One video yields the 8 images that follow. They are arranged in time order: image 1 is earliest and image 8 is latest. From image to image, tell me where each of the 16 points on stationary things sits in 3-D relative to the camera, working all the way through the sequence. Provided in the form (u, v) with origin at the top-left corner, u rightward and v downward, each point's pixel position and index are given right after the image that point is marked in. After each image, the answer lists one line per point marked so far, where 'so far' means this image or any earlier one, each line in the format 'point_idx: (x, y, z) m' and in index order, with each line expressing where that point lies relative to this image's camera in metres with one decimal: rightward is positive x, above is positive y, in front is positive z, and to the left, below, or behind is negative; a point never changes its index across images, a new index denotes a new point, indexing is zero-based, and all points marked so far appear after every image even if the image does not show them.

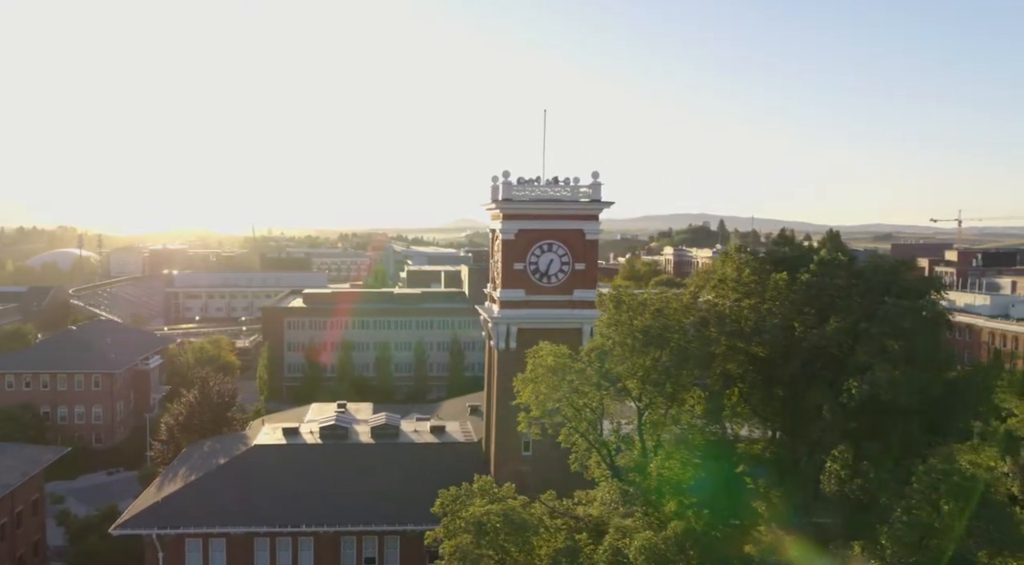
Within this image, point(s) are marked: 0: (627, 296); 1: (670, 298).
0: (+1.6, -0.2, +11.5) m
1: (+2.2, -0.2, +11.6) m
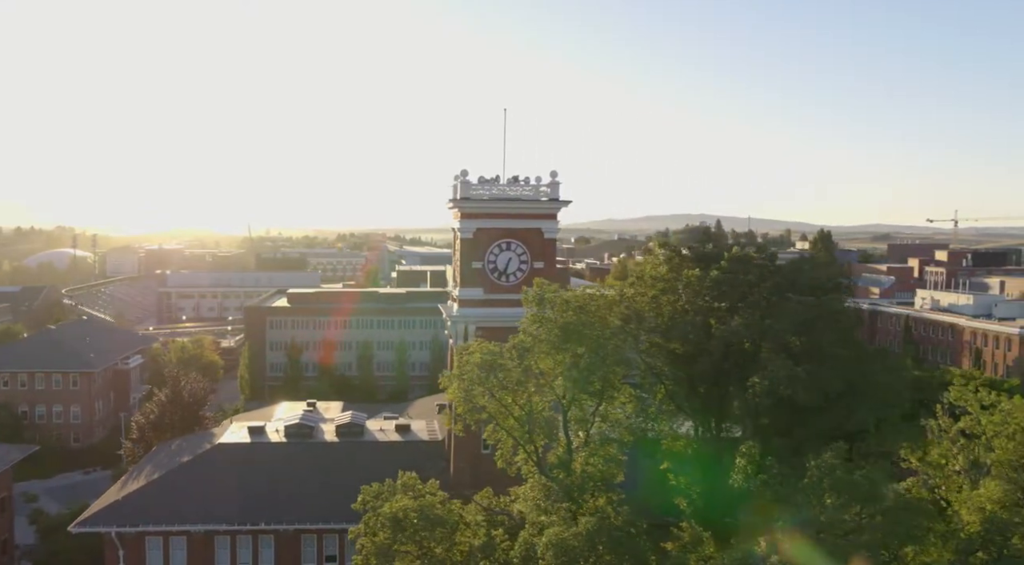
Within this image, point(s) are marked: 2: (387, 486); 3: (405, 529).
0: (+0.5, -0.2, +11.5) m
1: (+1.1, -0.2, +11.7) m
2: (-1.7, -2.9, +11.2) m
3: (-1.4, -3.2, +10.3) m
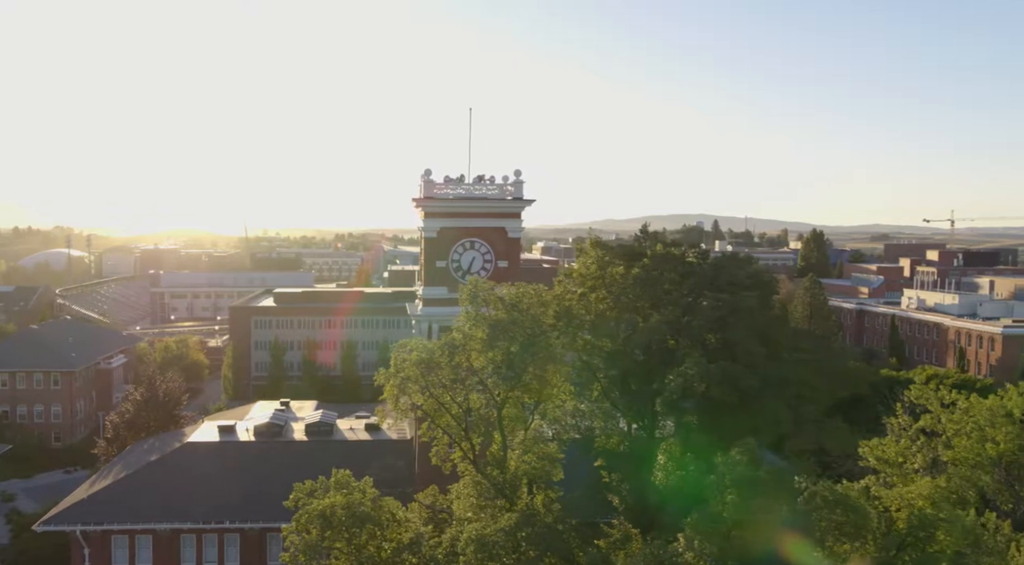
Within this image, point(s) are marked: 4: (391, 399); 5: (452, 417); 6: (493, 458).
0: (-0.4, -0.1, +11.6) m
1: (+0.1, -0.2, +11.7) m
2: (-2.7, -2.9, +11.3) m
3: (-2.3, -3.2, +10.3) m
4: (-1.8, -1.7, +11.9) m
5: (-0.9, -2.1, +12.1) m
6: (-0.3, -2.6, +11.7) m
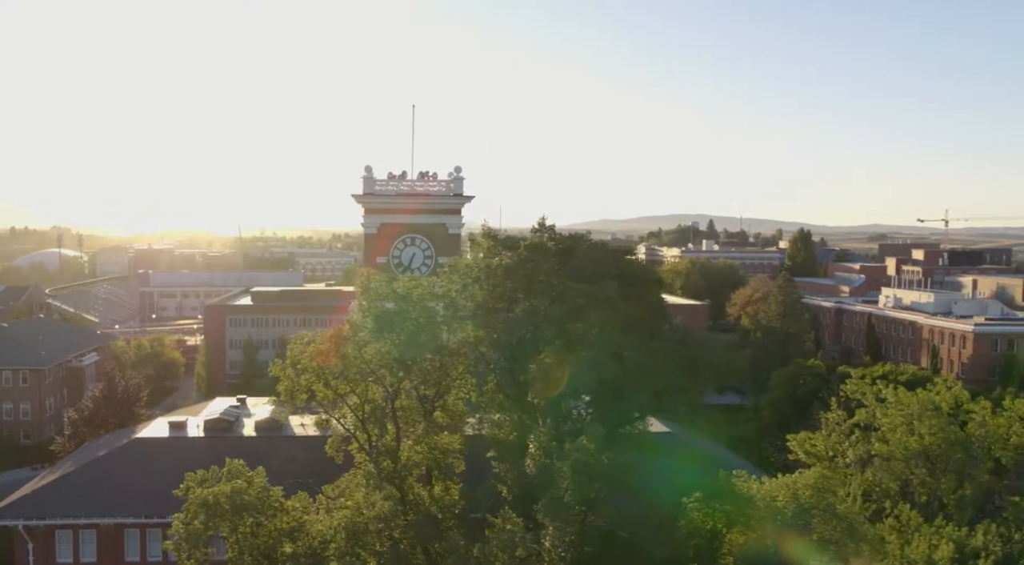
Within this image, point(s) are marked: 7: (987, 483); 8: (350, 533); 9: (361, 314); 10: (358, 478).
0: (-2.0, 0.0, +11.7) m
1: (-1.5, -0.1, +11.8) m
2: (-4.3, -2.7, +11.4) m
3: (-3.9, -3.1, +10.5) m
4: (-3.4, -1.6, +12.0) m
5: (-2.5, -1.9, +12.2) m
6: (-1.9, -2.5, +11.8) m
7: (+10.7, -4.5, +17.8) m
8: (-2.0, -3.1, +9.8) m
9: (-2.2, -0.5, +11.6) m
10: (-2.3, -2.9, +11.7) m
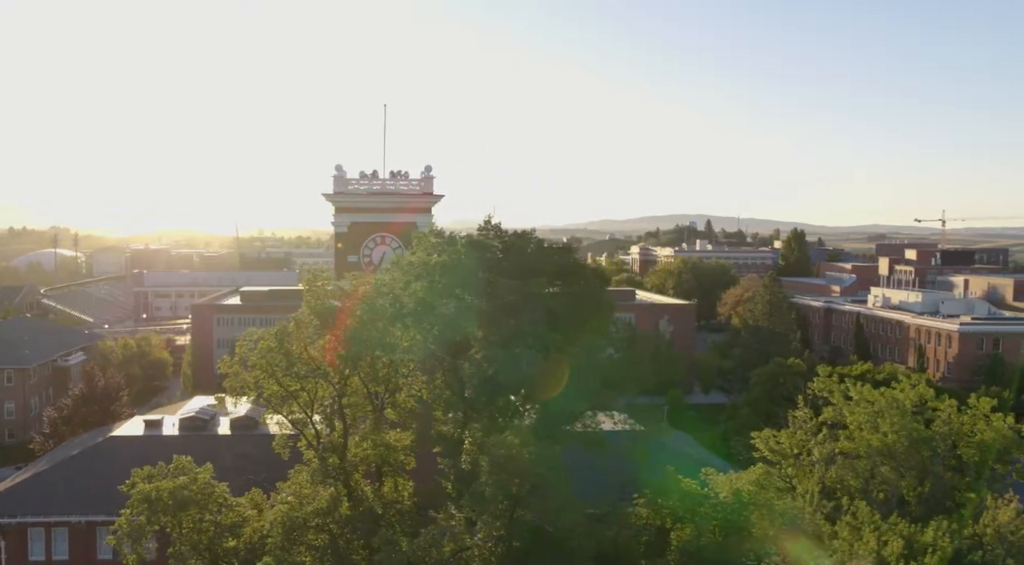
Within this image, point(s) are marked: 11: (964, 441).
0: (-2.8, 0.0, +11.8) m
1: (-2.3, 0.0, +11.9) m
2: (-5.1, -2.7, +11.5) m
3: (-4.7, -3.0, +10.5) m
4: (-4.2, -1.6, +12.1) m
5: (-3.3, -1.9, +12.3) m
6: (-2.7, -2.4, +11.9) m
7: (+9.9, -4.4, +17.9) m
8: (-2.8, -3.1, +9.9) m
9: (-3.0, -0.4, +11.7) m
10: (-3.1, -2.8, +11.7) m
11: (+10.4, -3.6, +18.2) m
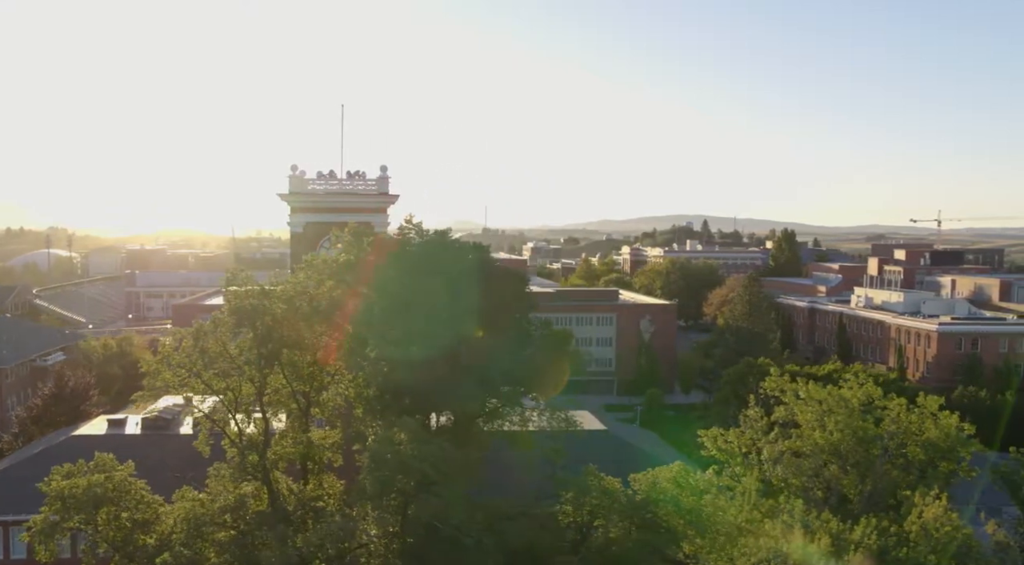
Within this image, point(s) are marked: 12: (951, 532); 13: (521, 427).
0: (-4.0, 0.0, +11.9) m
1: (-3.5, 0.0, +12.0) m
2: (-6.3, -2.7, +11.6) m
3: (-6.0, -3.0, +10.6) m
4: (-5.4, -1.6, +12.2) m
5: (-4.5, -1.9, +12.3) m
6: (-3.9, -2.4, +12.0) m
7: (+8.7, -4.4, +18.0) m
8: (-4.0, -3.1, +10.0) m
9: (-4.2, -0.4, +11.7) m
10: (-4.3, -2.8, +11.8) m
11: (+9.2, -3.6, +18.3) m
12: (+7.4, -4.2, +13.2) m
13: (+0.2, -2.2, +11.5) m
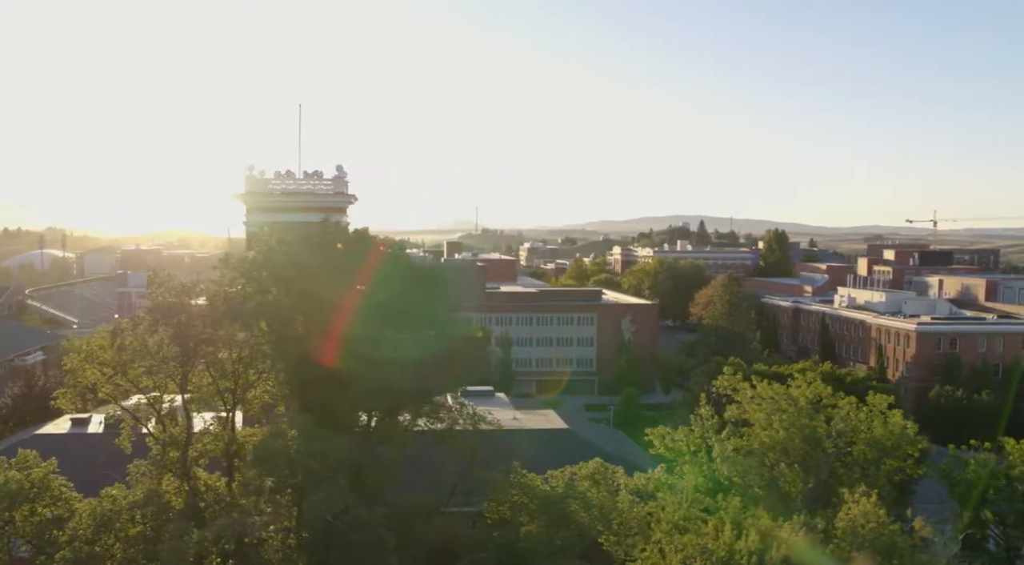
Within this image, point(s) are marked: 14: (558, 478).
0: (-5.2, +0.1, +12.0) m
1: (-4.7, 0.0, +12.1) m
2: (-7.5, -2.7, +11.7) m
3: (-7.2, -3.0, +10.7) m
4: (-6.6, -1.6, +12.3) m
5: (-5.7, -1.9, +12.4) m
6: (-5.1, -2.4, +12.1) m
7: (+7.5, -4.4, +18.1) m
8: (-5.2, -3.0, +10.1) m
9: (-5.4, -0.4, +11.8) m
10: (-5.5, -2.8, +11.9) m
11: (+8.0, -3.6, +18.4) m
12: (+6.2, -4.2, +13.3) m
13: (-1.0, -2.1, +11.6) m
14: (+0.7, -3.1, +12.5) m
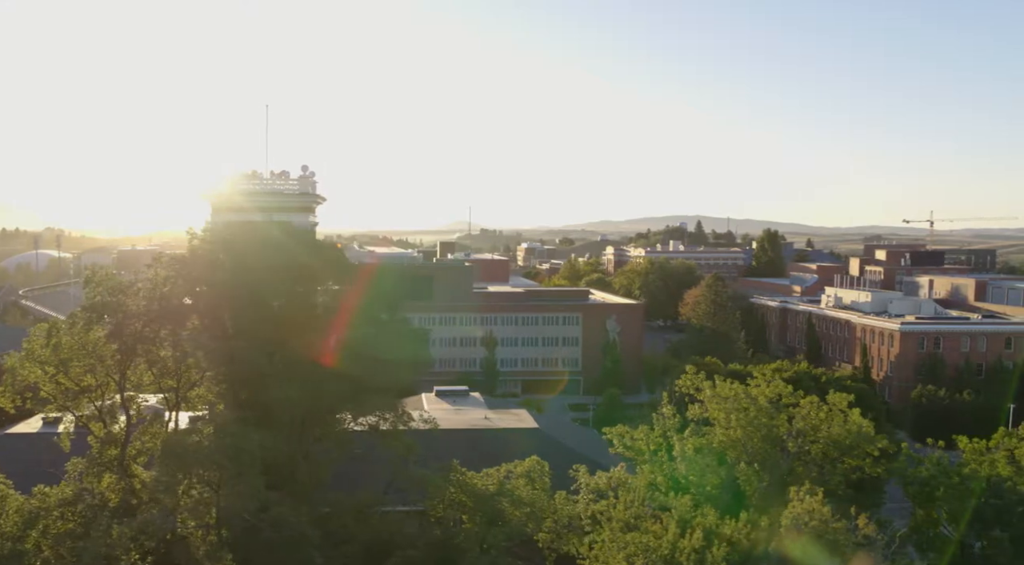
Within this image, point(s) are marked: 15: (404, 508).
0: (-6.2, +0.1, +12.0) m
1: (-5.6, 0.0, +12.2) m
2: (-8.4, -2.6, +11.7) m
3: (-8.1, -3.0, +10.8) m
4: (-7.6, -1.5, +12.3) m
5: (-6.7, -1.9, +12.5) m
6: (-6.1, -2.4, +12.1) m
7: (+6.5, -4.4, +18.1) m
8: (-6.2, -3.0, +10.1) m
9: (-6.3, -0.4, +11.9) m
10: (-6.4, -2.8, +12.0) m
11: (+7.1, -3.6, +18.4) m
12: (+5.2, -4.1, +13.4) m
13: (-1.9, -2.1, +11.6) m
14: (-0.3, -3.1, +12.5) m
15: (-1.7, -3.6, +12.7) m
